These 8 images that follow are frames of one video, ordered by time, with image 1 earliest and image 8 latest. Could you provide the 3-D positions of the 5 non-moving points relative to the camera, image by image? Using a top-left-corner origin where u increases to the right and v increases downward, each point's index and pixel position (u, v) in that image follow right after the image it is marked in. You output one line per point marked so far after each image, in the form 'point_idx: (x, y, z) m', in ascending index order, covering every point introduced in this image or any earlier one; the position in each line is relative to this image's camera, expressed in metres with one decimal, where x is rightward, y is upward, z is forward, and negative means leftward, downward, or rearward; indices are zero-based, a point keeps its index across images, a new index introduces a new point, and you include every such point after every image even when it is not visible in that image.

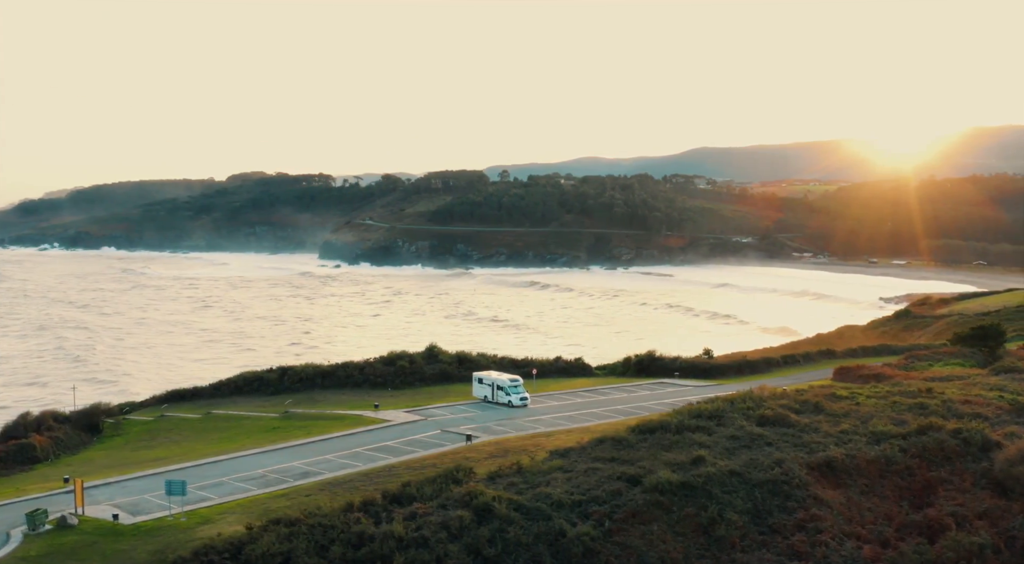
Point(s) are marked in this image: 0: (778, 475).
0: (+4.1, -3.0, +13.7) m
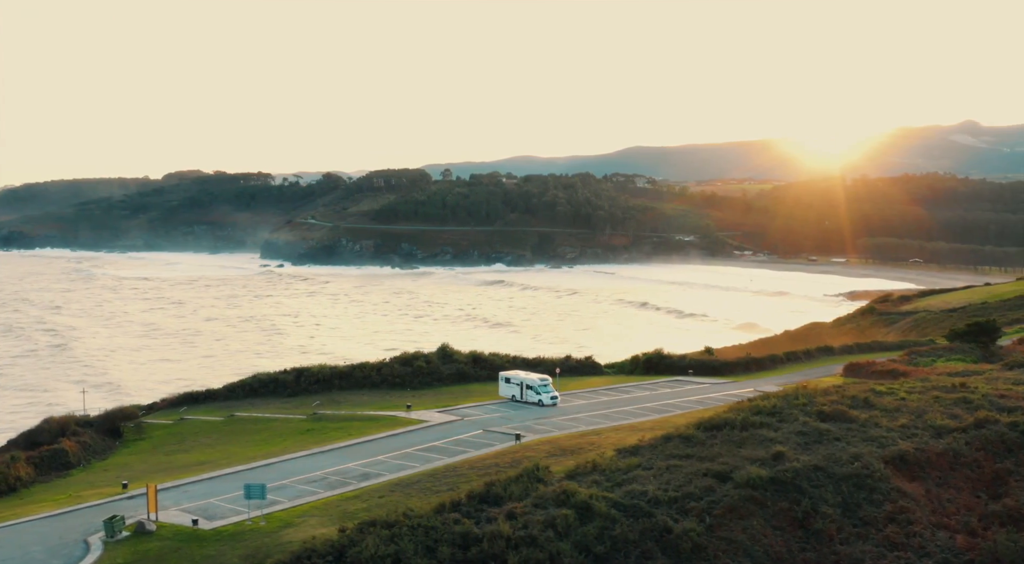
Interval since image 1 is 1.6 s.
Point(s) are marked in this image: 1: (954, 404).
0: (+5.5, -3.0, +14.0) m
1: (+9.3, -2.6, +18.6) m
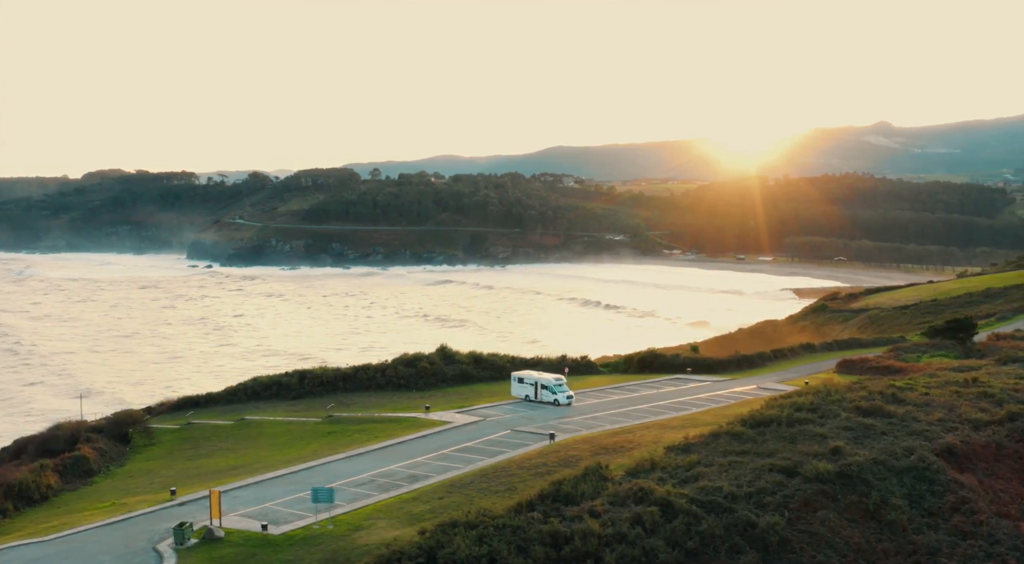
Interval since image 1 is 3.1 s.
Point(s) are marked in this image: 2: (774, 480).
0: (+6.7, -3.0, +14.6) m
1: (+10.2, -2.5, +19.4) m
2: (+4.2, -3.1, +14.0) m
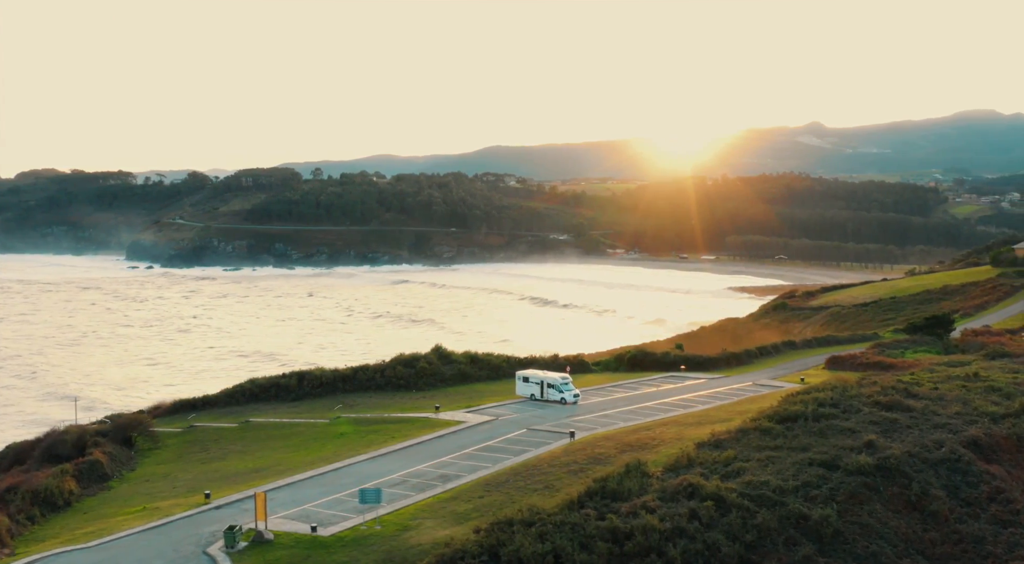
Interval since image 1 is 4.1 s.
0: (+7.5, -2.9, +15.0) m
1: (+10.7, -2.5, +20.0) m
2: (+5.0, -3.1, +14.4) m
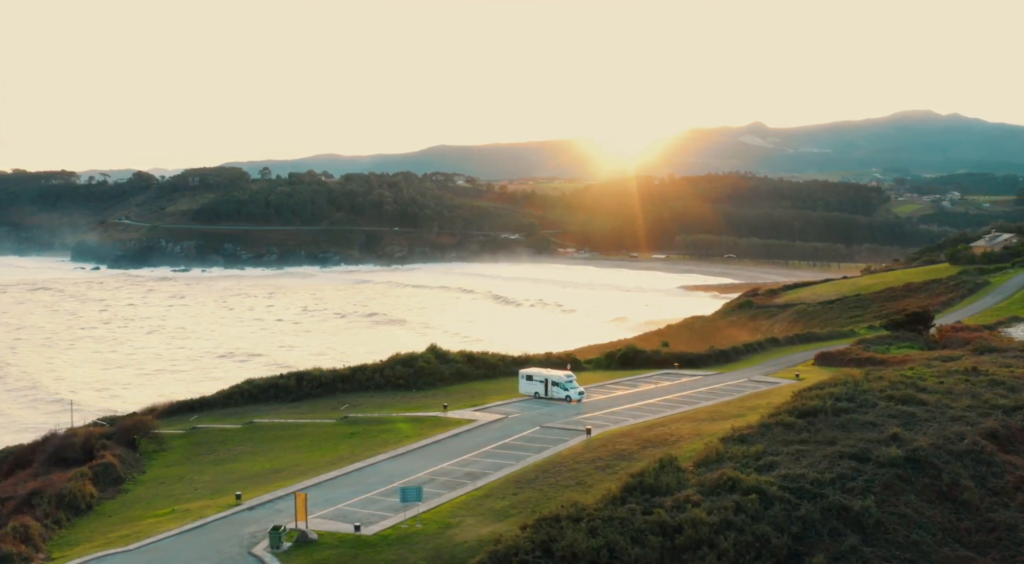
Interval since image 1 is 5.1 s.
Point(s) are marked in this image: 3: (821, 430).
0: (+8.1, -2.9, +15.5) m
1: (+11.1, -2.4, +20.6) m
2: (+5.6, -3.1, +14.7) m
3: (+5.9, -2.8, +17.0) m
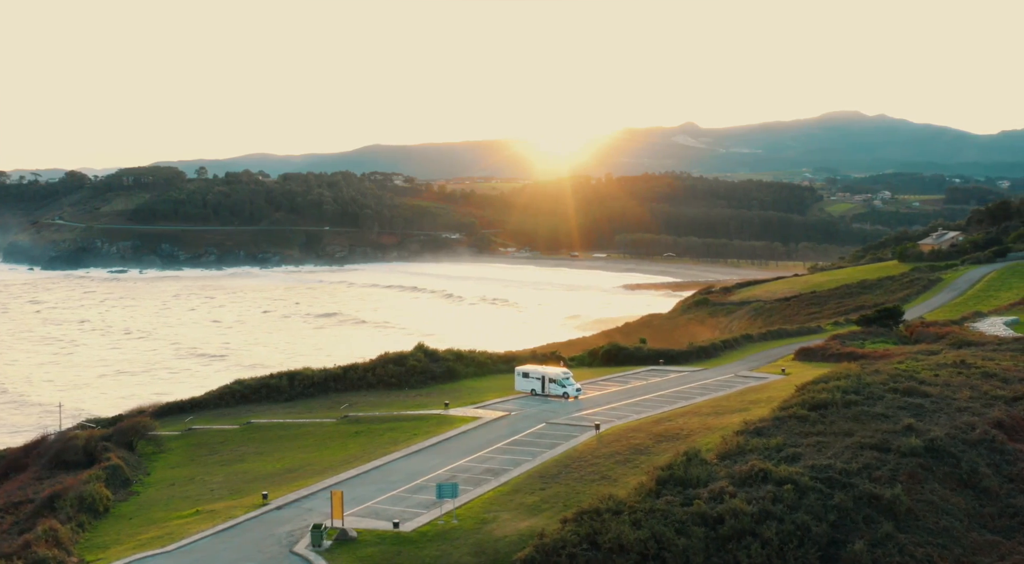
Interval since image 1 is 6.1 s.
0: (+8.6, -2.8, +16.1) m
1: (+11.4, -2.3, +21.4) m
2: (+6.2, -3.0, +15.2) m
3: (+6.4, -2.8, +17.4) m
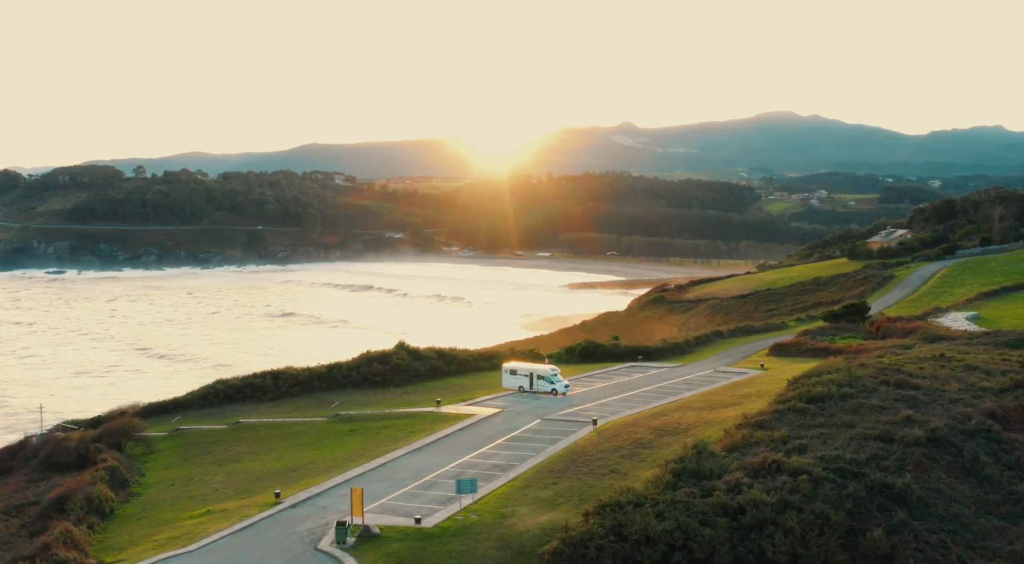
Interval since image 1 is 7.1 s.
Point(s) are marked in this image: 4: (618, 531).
0: (+8.9, -2.7, +16.7) m
1: (+11.3, -2.2, +22.1) m
2: (+6.5, -2.9, +15.7) m
3: (+6.5, -2.7, +17.9) m
4: (+1.6, -3.8, +13.4) m
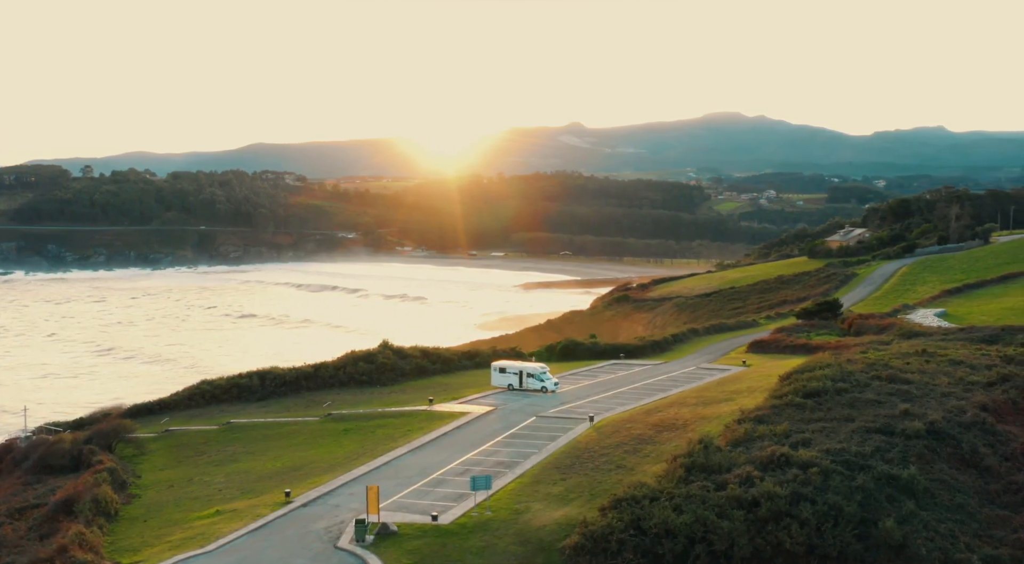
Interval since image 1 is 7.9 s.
0: (+9.0, -2.6, +17.2) m
1: (+11.2, -2.1, +22.7) m
2: (+6.7, -2.9, +16.1) m
3: (+6.6, -2.6, +18.3) m
4: (+1.9, -3.7, +13.6) m
